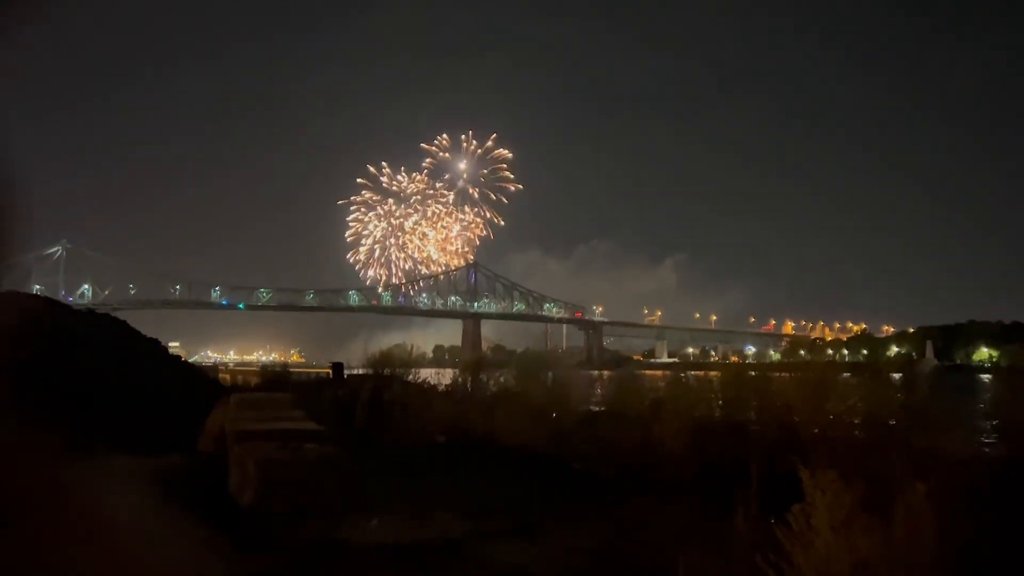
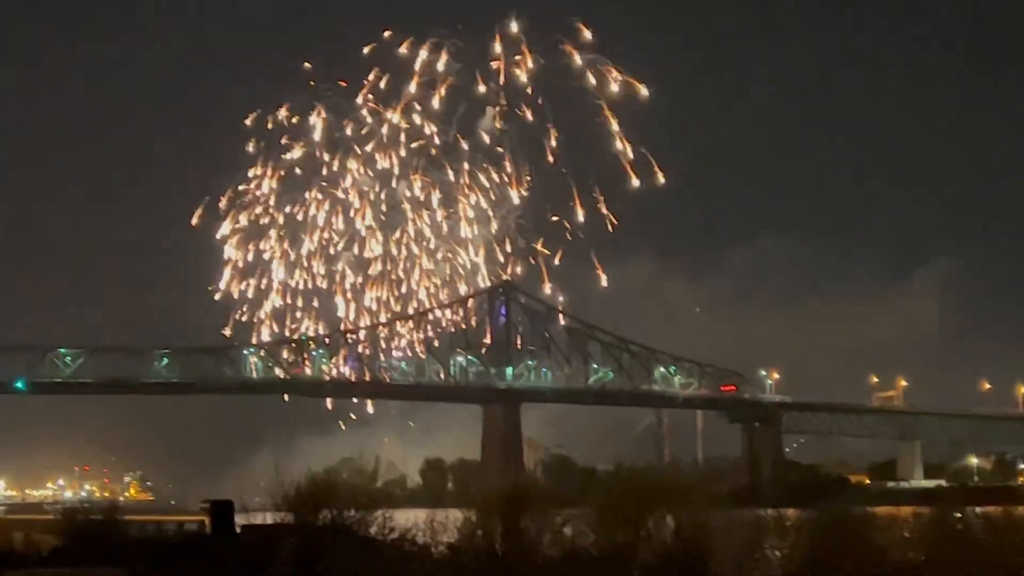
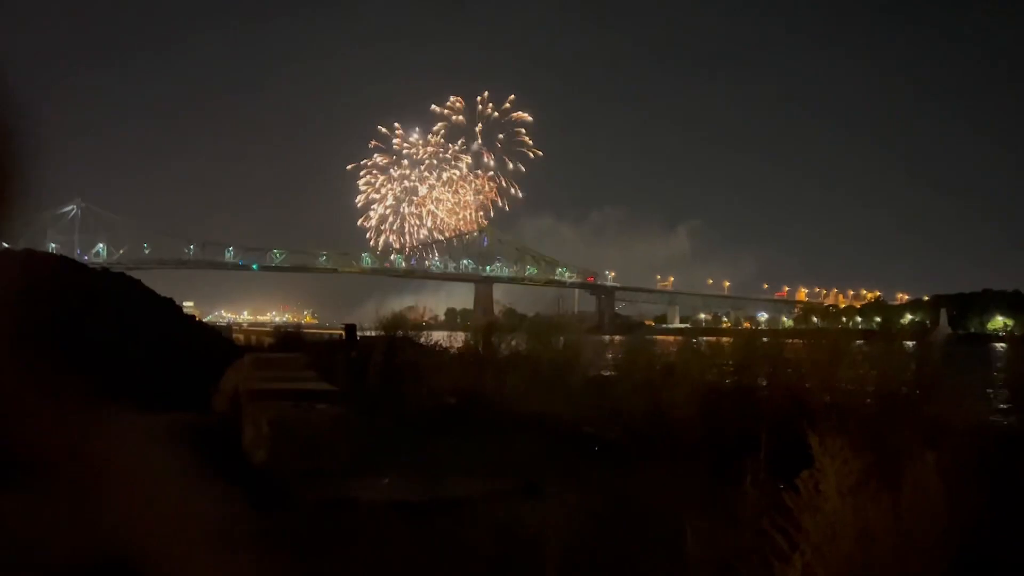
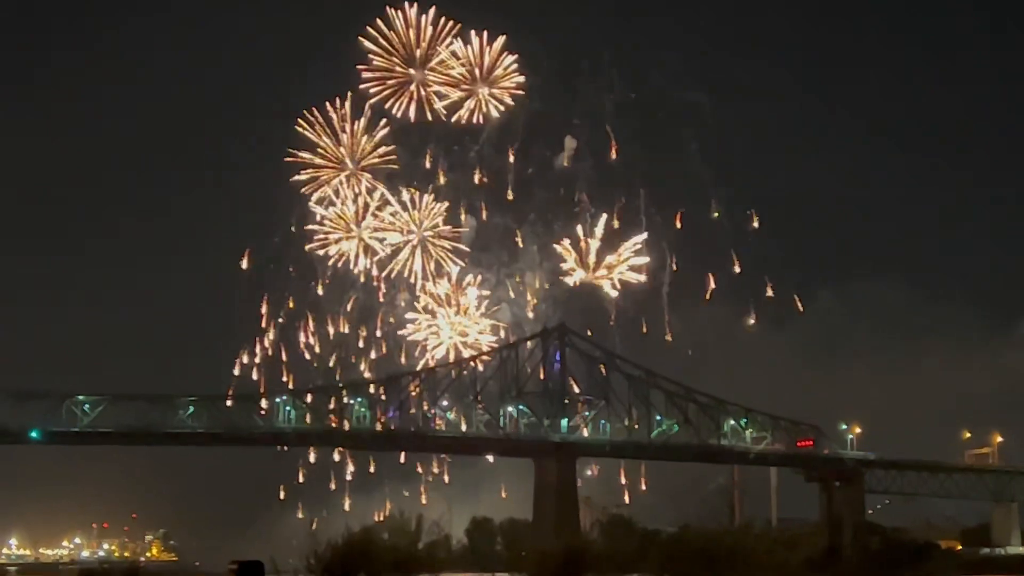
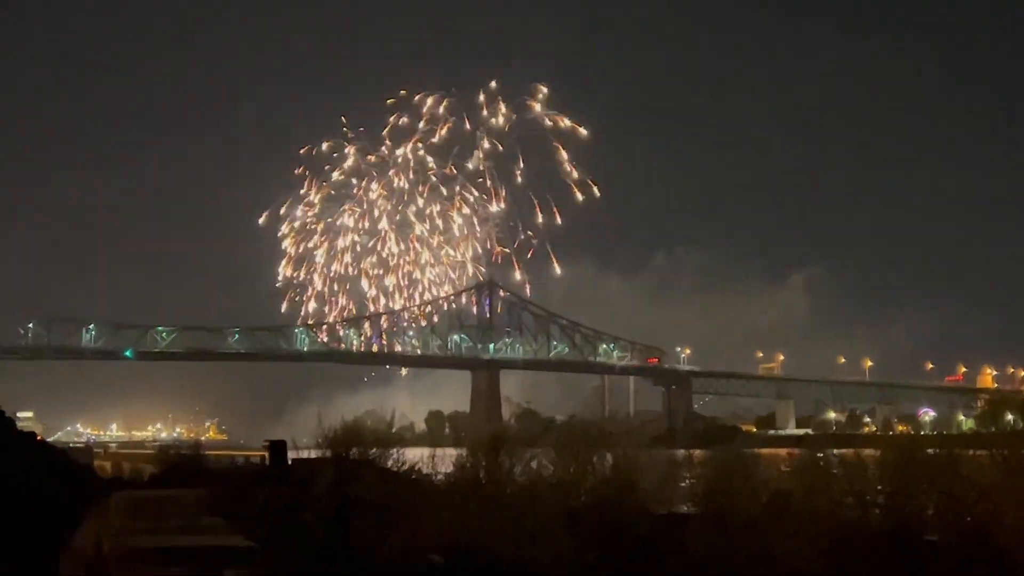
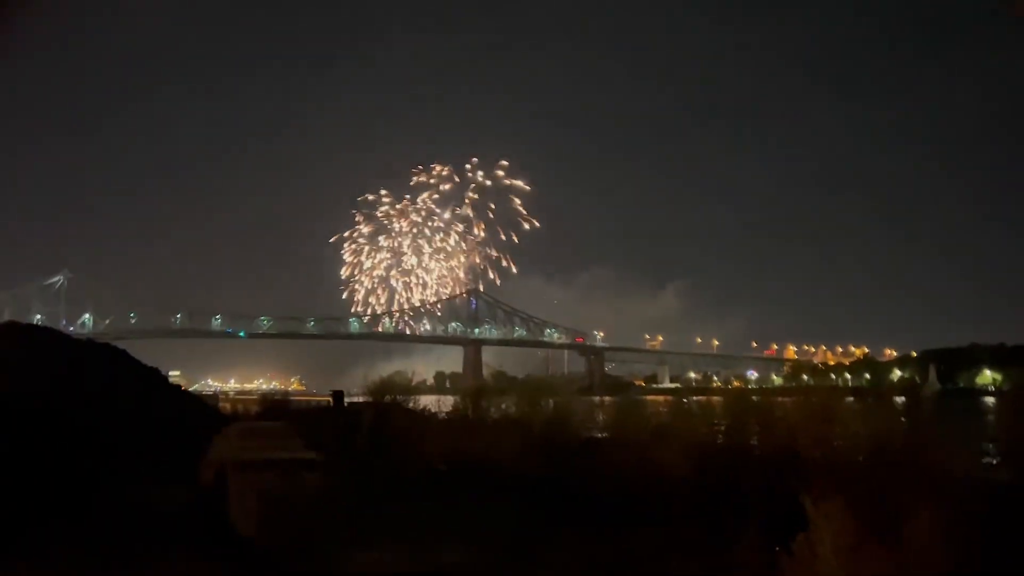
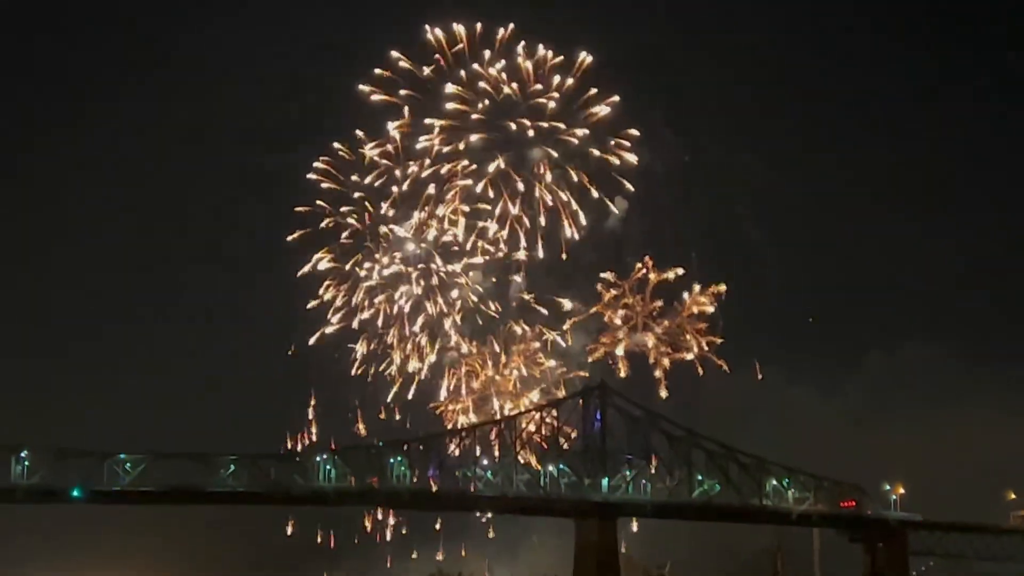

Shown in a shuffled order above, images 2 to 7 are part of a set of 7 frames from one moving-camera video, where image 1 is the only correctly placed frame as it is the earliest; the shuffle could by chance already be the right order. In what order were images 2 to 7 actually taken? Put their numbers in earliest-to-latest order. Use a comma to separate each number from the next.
3, 6, 5, 2, 4, 7
